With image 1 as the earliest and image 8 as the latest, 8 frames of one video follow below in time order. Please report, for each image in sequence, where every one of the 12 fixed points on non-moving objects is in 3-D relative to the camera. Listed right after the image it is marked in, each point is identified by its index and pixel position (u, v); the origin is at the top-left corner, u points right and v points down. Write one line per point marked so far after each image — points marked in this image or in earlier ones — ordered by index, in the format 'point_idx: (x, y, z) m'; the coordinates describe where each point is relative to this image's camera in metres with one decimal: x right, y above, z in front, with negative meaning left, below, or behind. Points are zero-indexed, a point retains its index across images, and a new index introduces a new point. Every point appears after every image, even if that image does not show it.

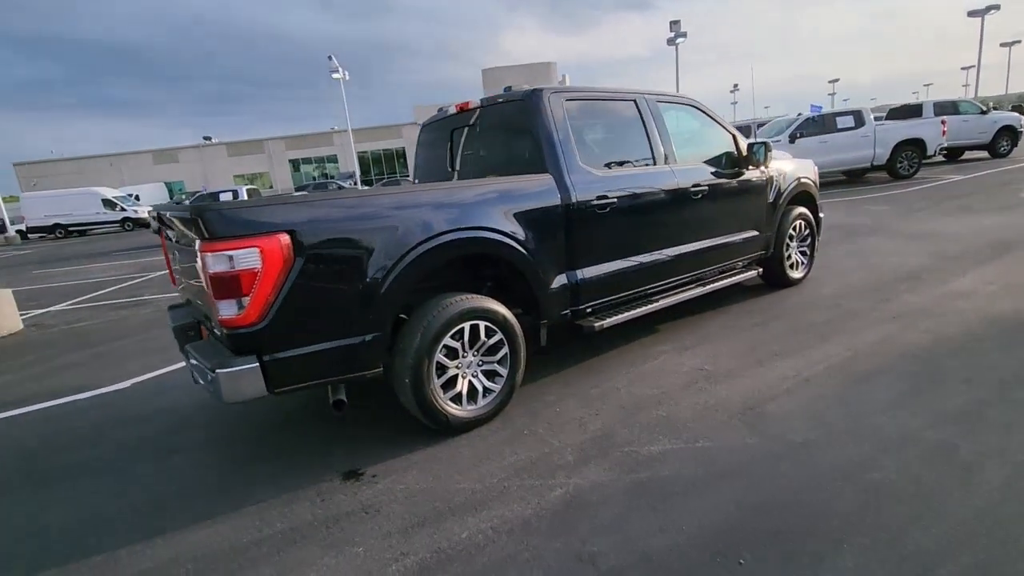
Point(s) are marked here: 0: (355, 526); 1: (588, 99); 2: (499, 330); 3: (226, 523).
0: (-0.7, -1.1, +2.5) m
1: (+0.5, +1.4, +4.1) m
2: (-0.1, -0.2, +3.4) m
3: (-1.4, -1.2, +2.7) m
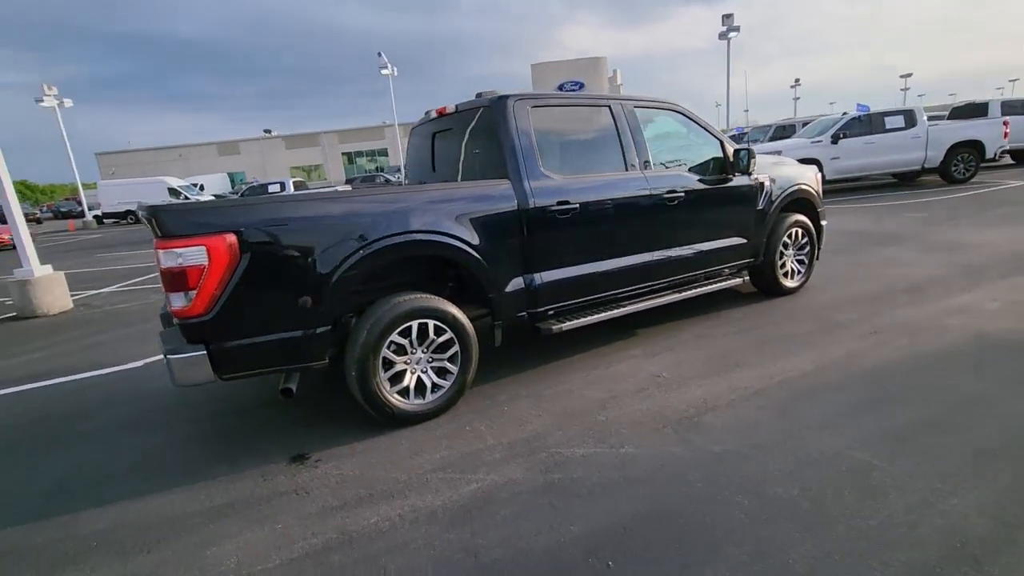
0: (-1.2, -1.1, +2.7) m
1: (+0.3, +1.4, +4.1) m
2: (-0.4, -0.3, +3.5) m
3: (-1.8, -1.1, +2.9) m
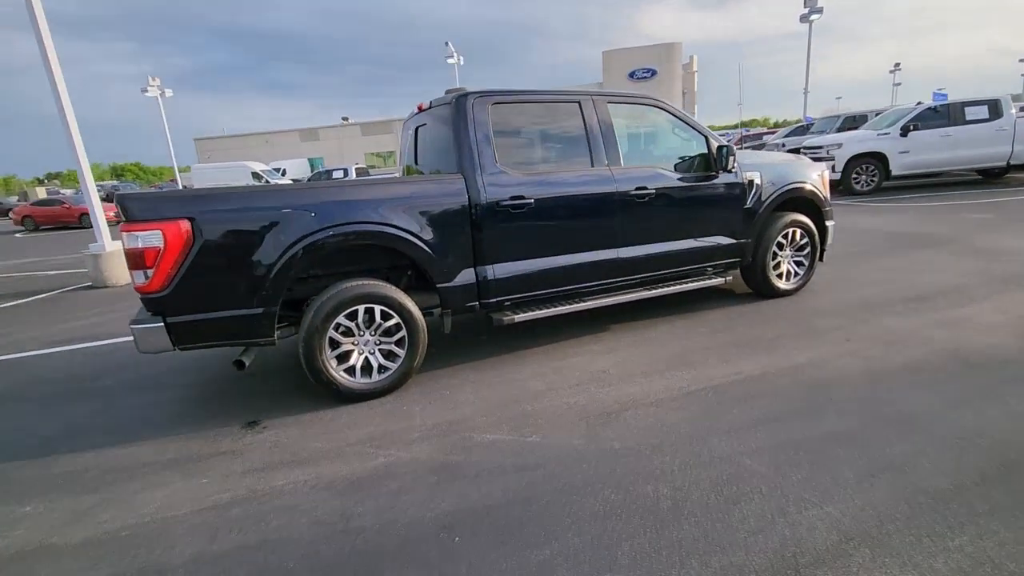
0: (-1.7, -1.0, +3.1) m
1: (0.0, +1.4, +4.2) m
2: (-0.8, -0.2, +3.8) m
3: (-2.3, -1.0, +3.4) m
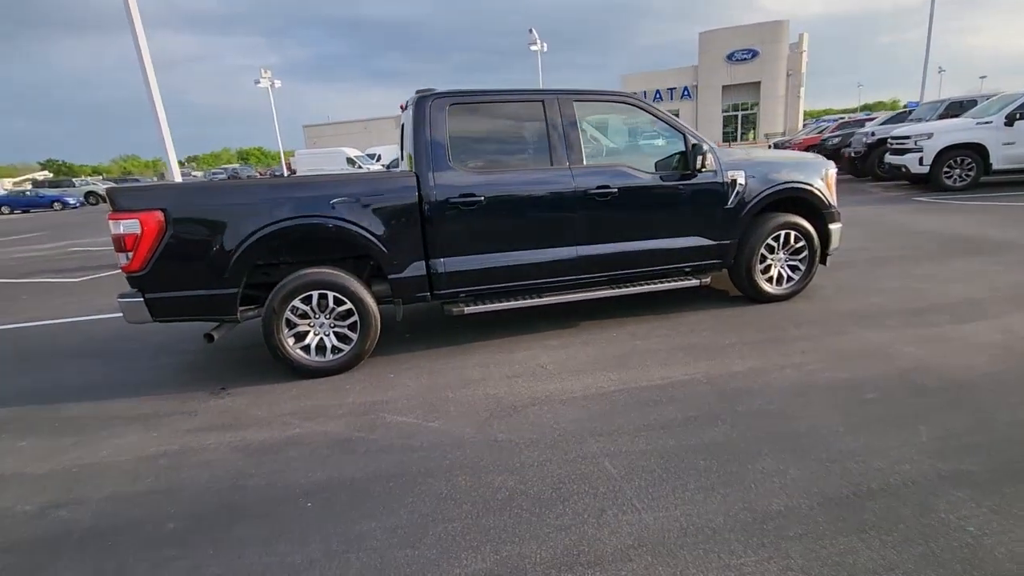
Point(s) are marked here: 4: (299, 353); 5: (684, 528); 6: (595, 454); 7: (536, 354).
0: (-2.3, -0.9, +3.6) m
1: (-0.3, +1.5, +4.4) m
2: (-1.3, -0.1, +4.1) m
3: (-2.9, -0.8, +4.0) m
4: (-1.6, -0.5, +4.1) m
5: (+0.7, -1.0, +2.2) m
6: (+0.4, -0.9, +2.8) m
7: (+0.2, -0.5, +4.4) m
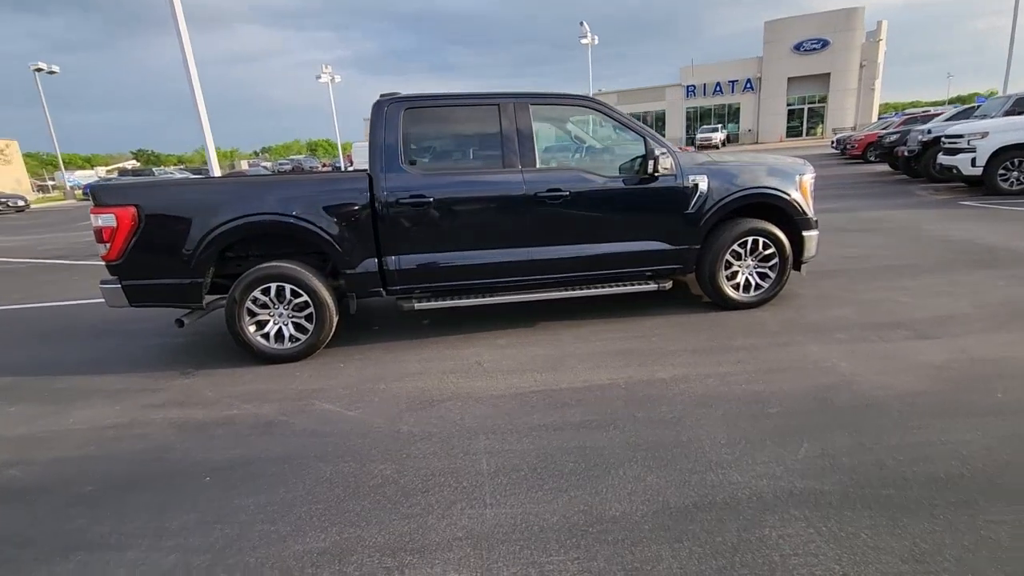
0: (-2.8, -0.8, +4.0) m
1: (-0.7, +1.5, +4.6) m
2: (-1.7, 0.0, +4.4) m
3: (-3.3, -0.7, +4.5) m
4: (-2.1, -0.4, +4.4) m
5: (0.0, -1.0, +2.3) m
6: (-0.2, -0.9, +3.0) m
7: (-0.3, -0.5, +4.5) m
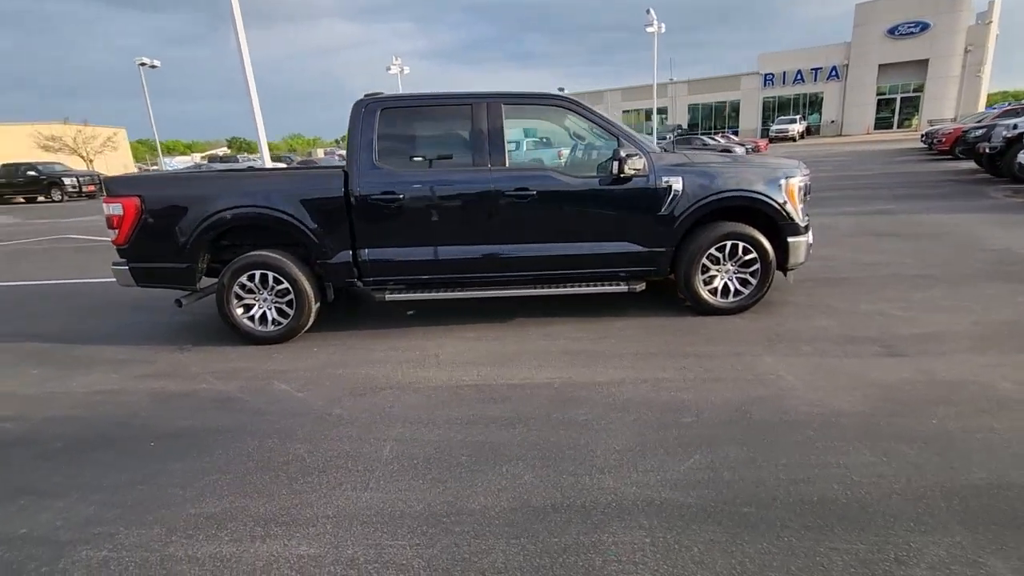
0: (-3.2, -0.7, +4.5) m
1: (-0.9, +1.6, +4.7) m
2: (-2.0, +0.1, +4.7) m
3: (-3.6, -0.6, +5.0) m
4: (-2.4, -0.3, +4.8) m
5: (-0.6, -1.0, +2.5) m
6: (-0.7, -0.9, +3.1) m
7: (-0.6, -0.5, +4.7) m
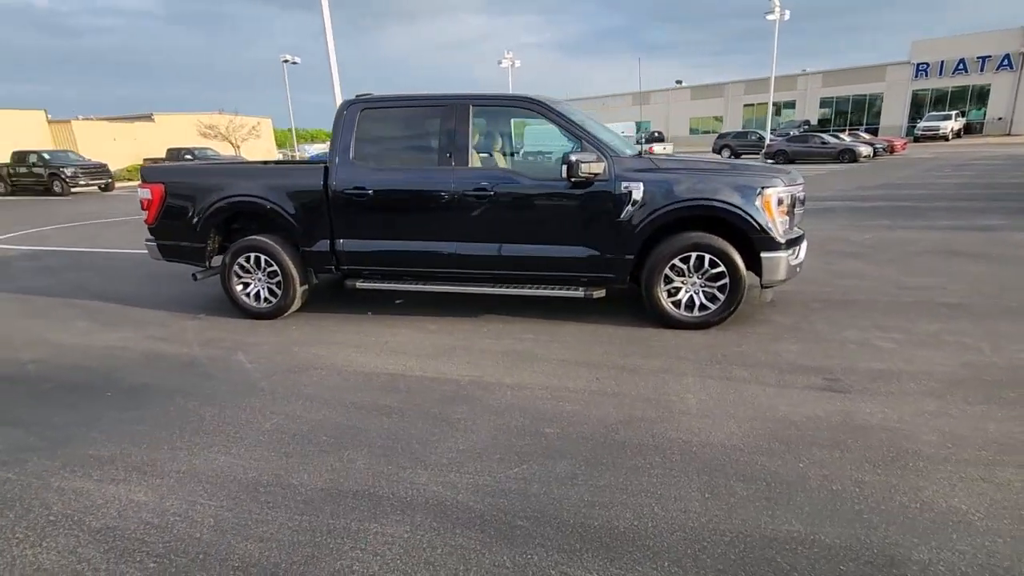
0: (-3.6, -0.4, +5.3) m
1: (-1.1, +1.7, +5.0) m
2: (-2.3, +0.2, +5.3) m
3: (-3.9, -0.3, +5.9) m
4: (-2.7, -0.1, +5.4) m
5: (-1.5, -0.9, +2.8) m
6: (-1.4, -0.8, +3.5) m
7: (-1.0, -0.4, +4.9) m
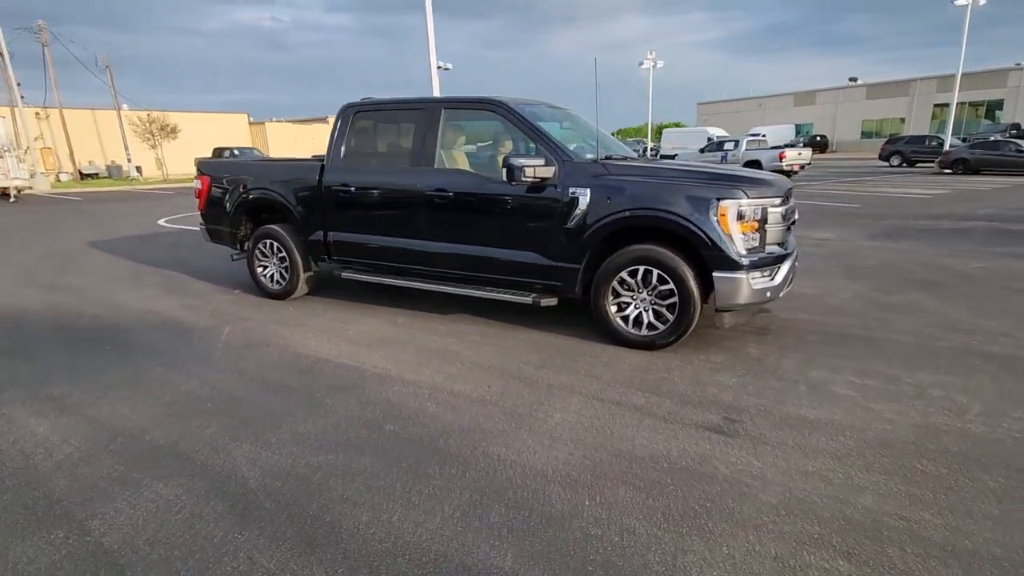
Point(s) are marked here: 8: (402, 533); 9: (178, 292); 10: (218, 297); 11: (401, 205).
0: (-3.7, -0.1, +6.2) m
1: (-1.3, +1.8, +5.3) m
2: (-2.5, +0.4, +5.9) m
3: (-3.9, 0.0, +6.9) m
4: (-2.8, +0.1, +6.1) m
5: (-2.4, -0.8, +3.3) m
6: (-2.2, -0.7, +3.9) m
7: (-1.3, -0.3, +5.2) m
8: (-0.4, -1.0, +2.2) m
9: (-4.1, 0.0, +6.6) m
10: (-3.4, -0.1, +6.3) m
11: (-1.1, +0.8, +5.2) m
